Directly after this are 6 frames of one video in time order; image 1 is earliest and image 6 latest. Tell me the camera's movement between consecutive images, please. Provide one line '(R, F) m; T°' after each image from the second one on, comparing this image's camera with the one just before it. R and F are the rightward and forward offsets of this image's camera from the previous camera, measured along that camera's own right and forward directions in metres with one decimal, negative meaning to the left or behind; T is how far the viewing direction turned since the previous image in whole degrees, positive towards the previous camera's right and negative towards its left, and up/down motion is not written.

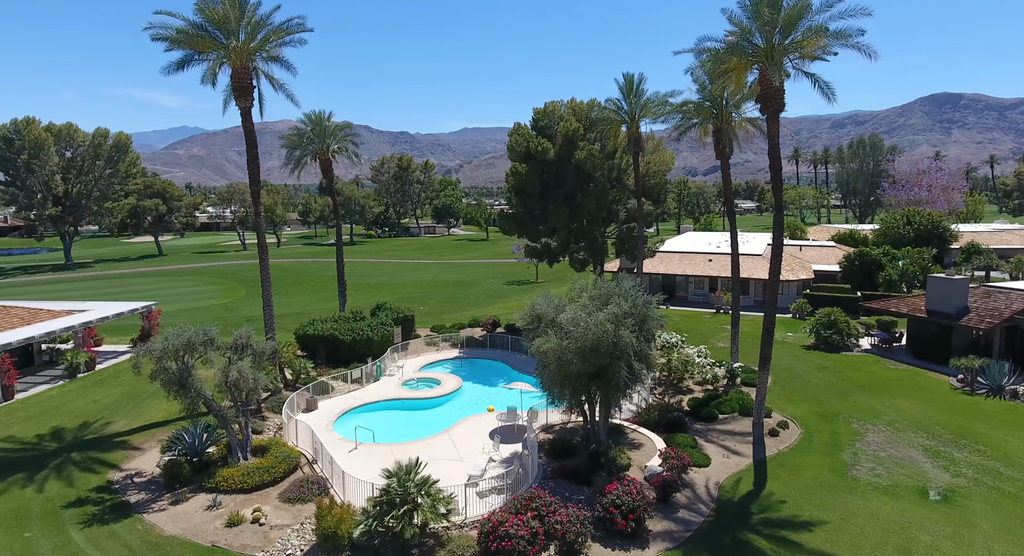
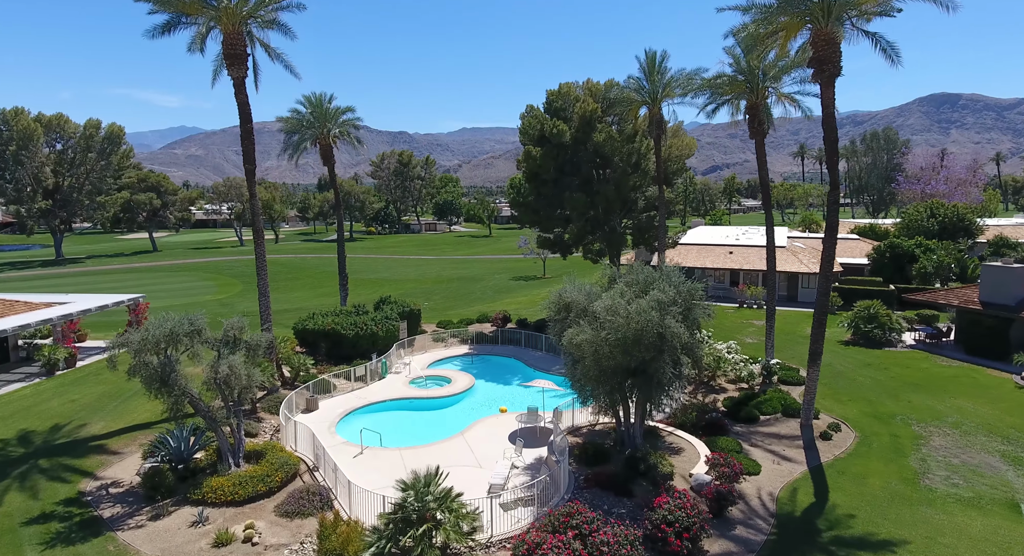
(-1.0, +2.6) m; 0°
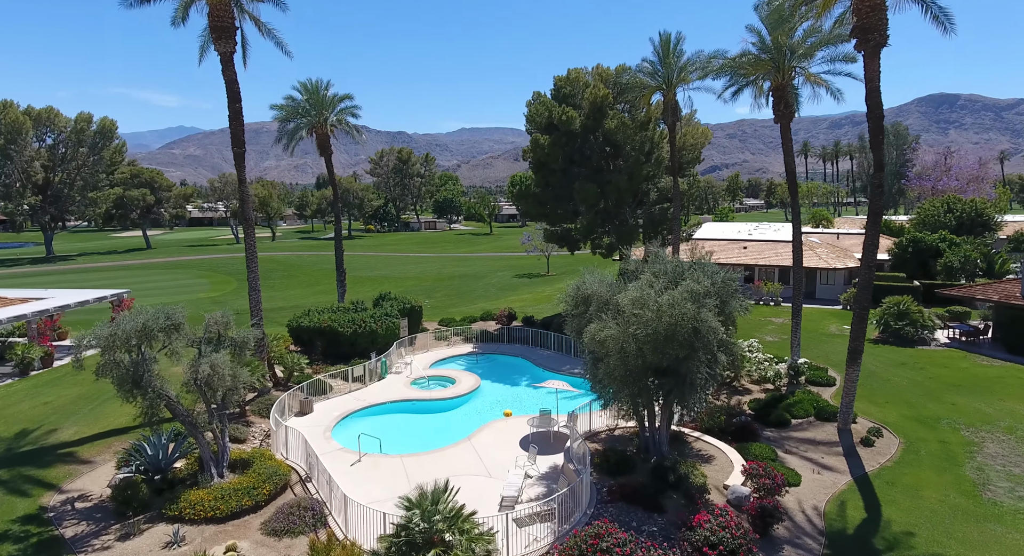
(-0.5, +2.0) m; 0°
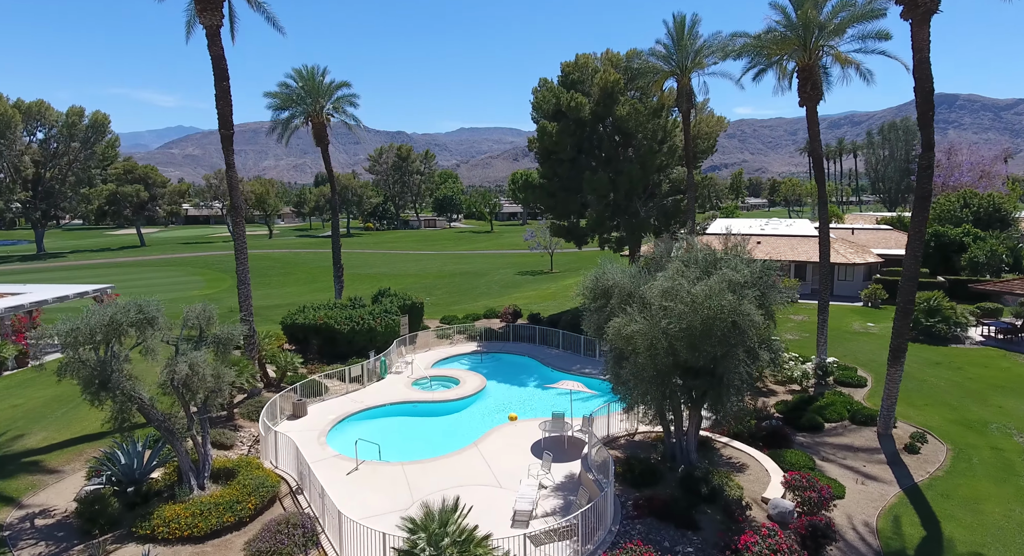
(-0.4, +1.9) m; 0°
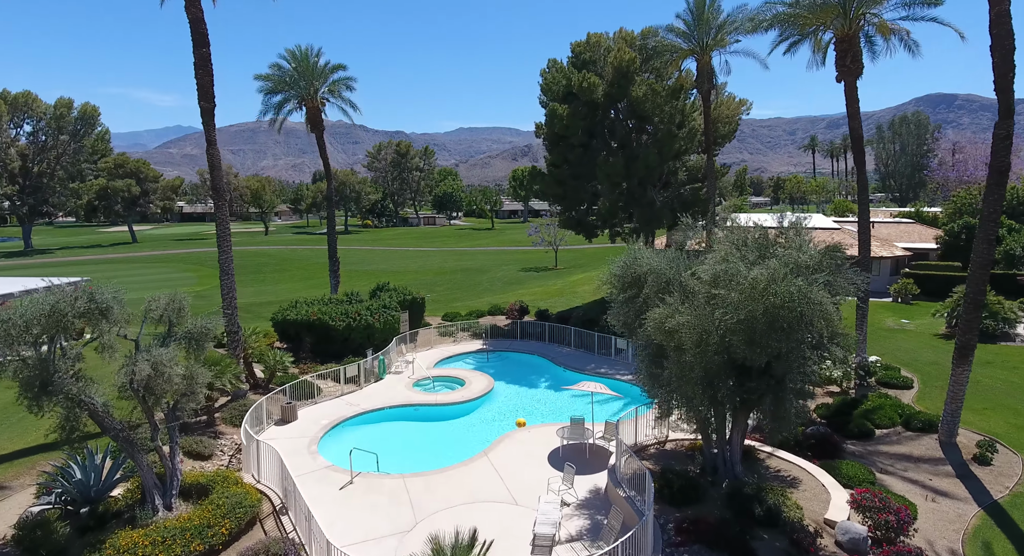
(-0.5, +2.4) m; 0°
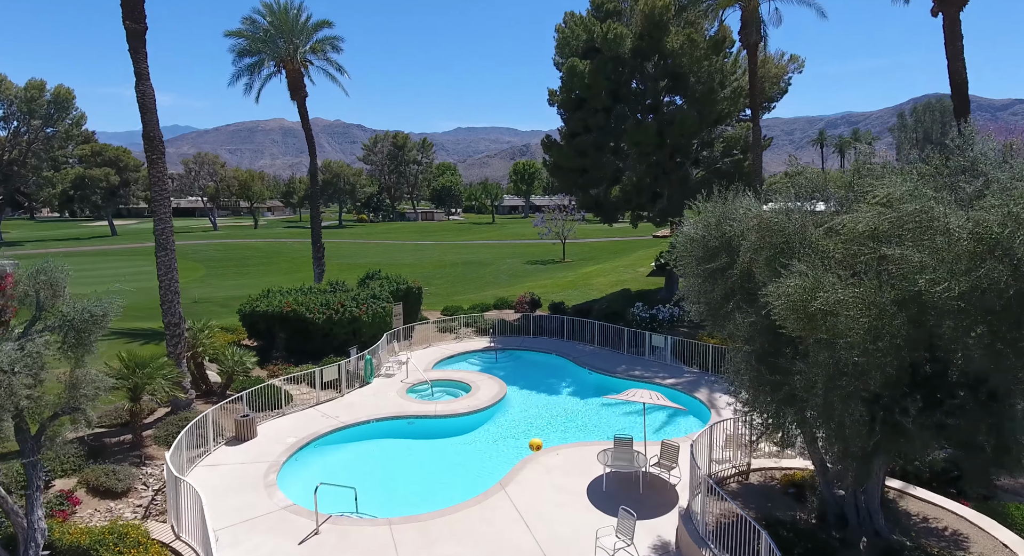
(-0.7, +5.0) m; 0°
